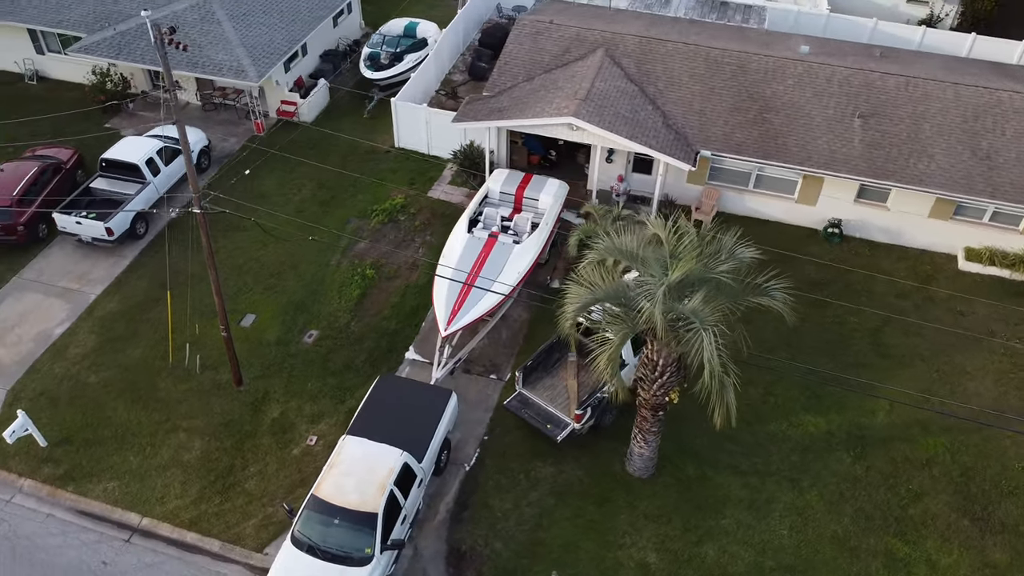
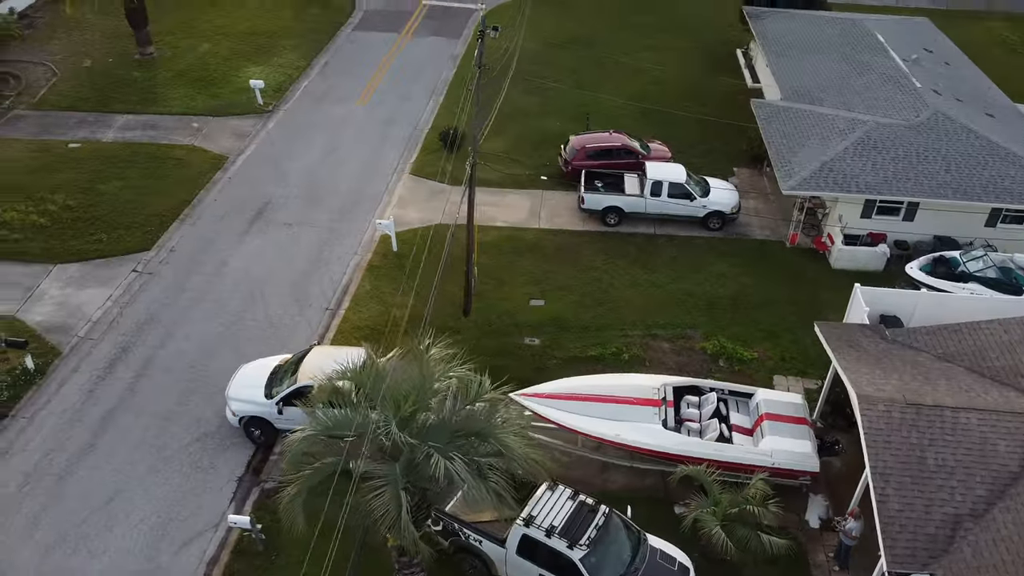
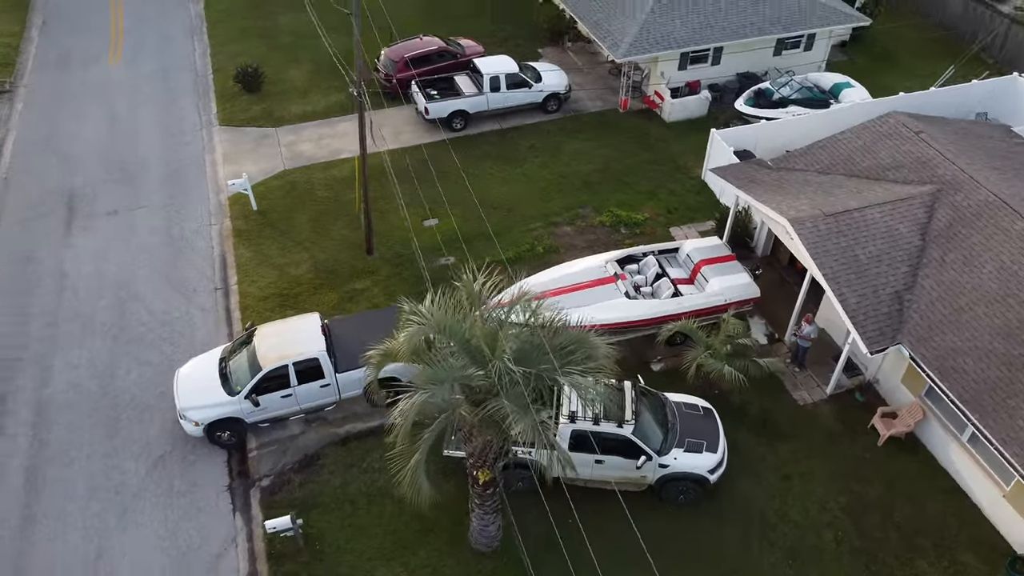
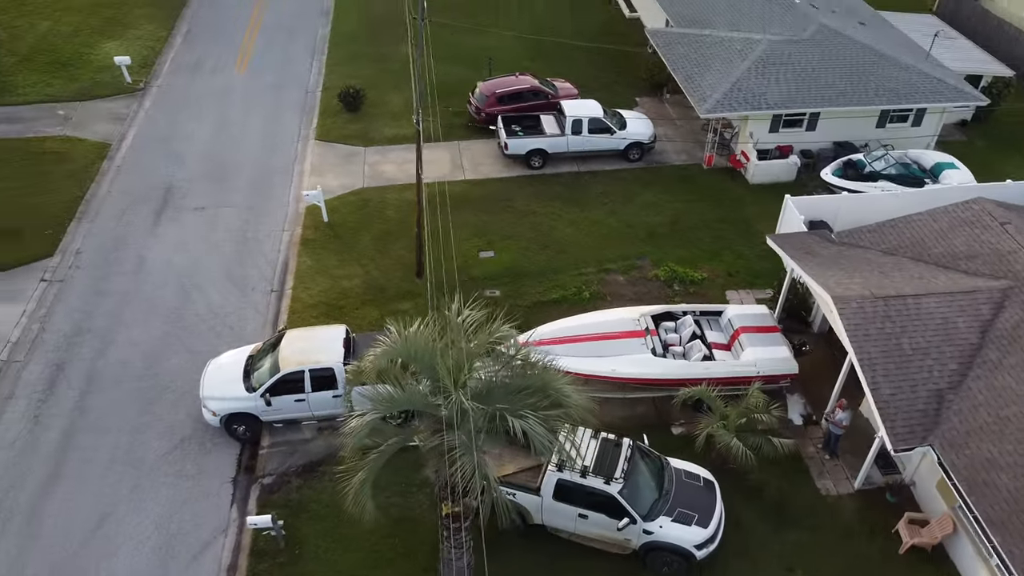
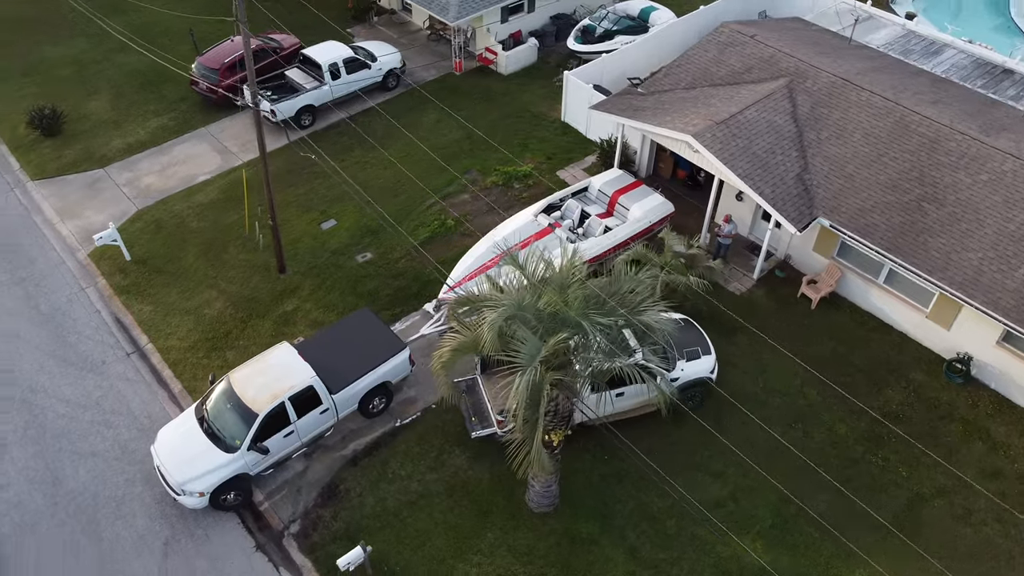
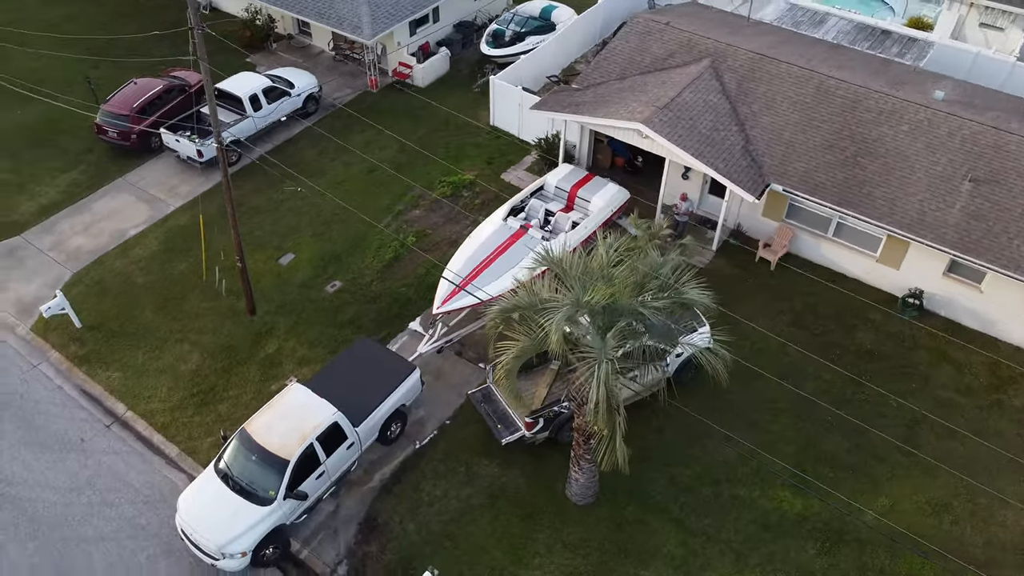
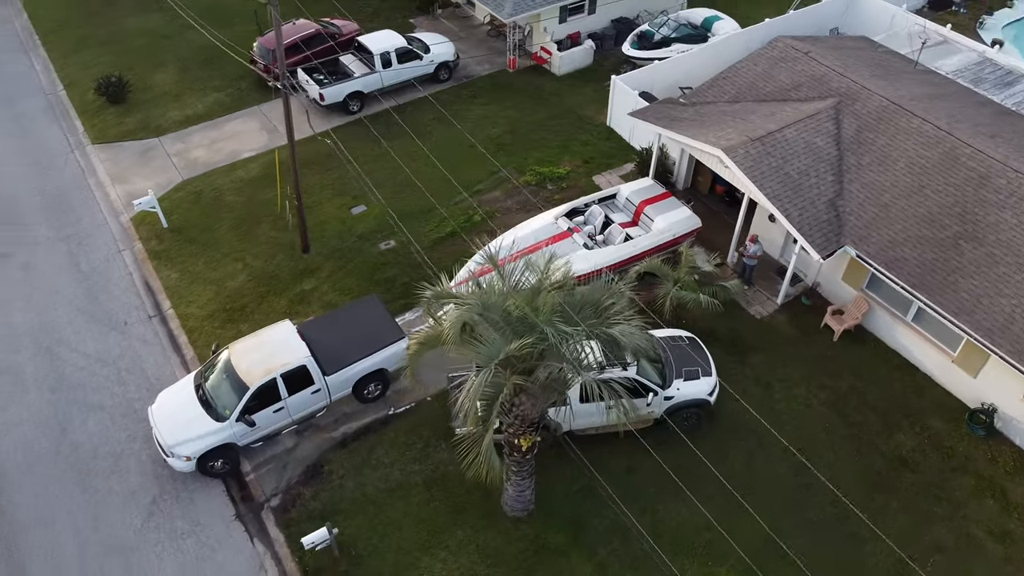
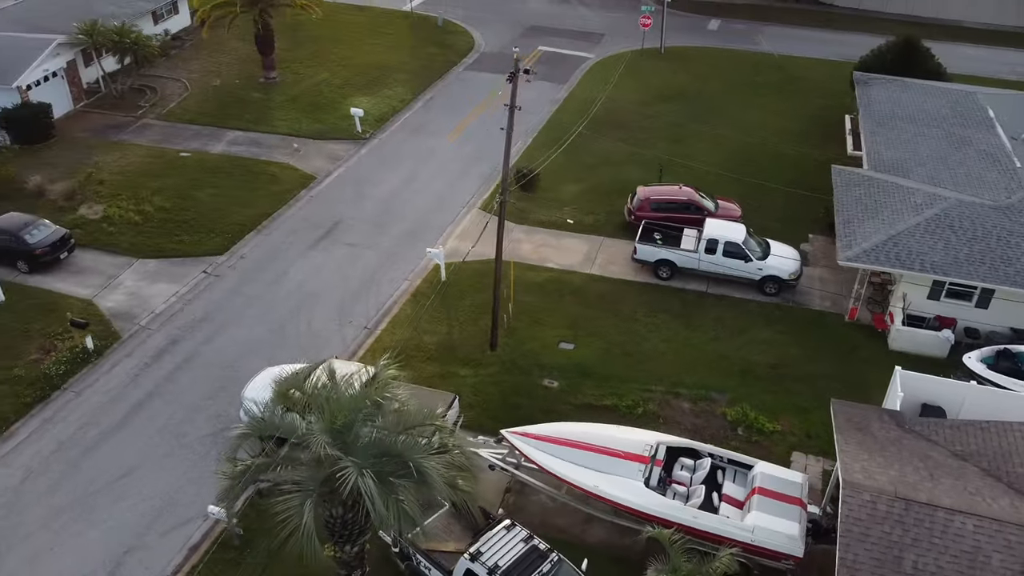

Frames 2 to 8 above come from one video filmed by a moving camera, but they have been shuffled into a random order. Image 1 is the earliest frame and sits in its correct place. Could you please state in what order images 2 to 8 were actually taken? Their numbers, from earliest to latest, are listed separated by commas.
6, 5, 7, 3, 4, 2, 8
